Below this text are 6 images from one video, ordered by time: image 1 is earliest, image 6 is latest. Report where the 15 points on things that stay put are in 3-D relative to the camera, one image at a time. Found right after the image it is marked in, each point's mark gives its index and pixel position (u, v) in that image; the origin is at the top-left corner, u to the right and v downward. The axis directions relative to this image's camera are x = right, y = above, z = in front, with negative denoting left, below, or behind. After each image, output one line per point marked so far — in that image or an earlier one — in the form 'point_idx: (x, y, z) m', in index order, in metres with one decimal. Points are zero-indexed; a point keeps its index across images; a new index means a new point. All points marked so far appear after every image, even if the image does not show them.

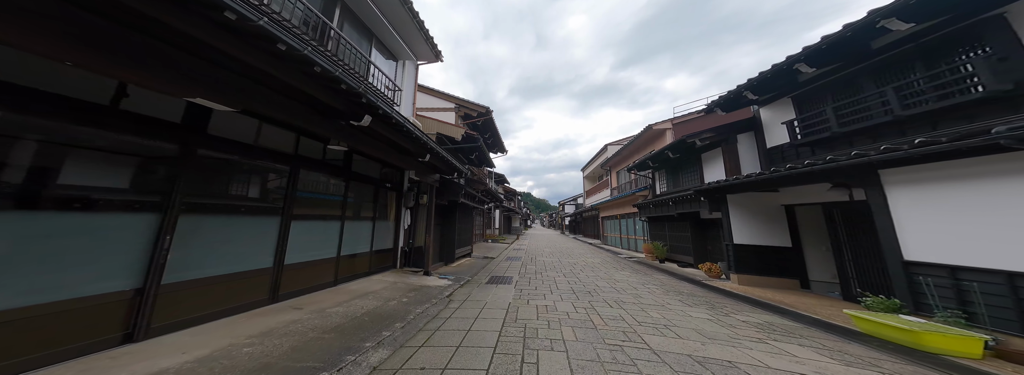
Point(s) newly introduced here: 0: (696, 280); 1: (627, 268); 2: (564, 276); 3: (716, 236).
0: (+5.3, -2.7, +7.3) m
1: (+4.4, -3.0, +9.4) m
2: (+1.7, -3.0, +8.2) m
3: (+6.8, -1.7, +8.3) m
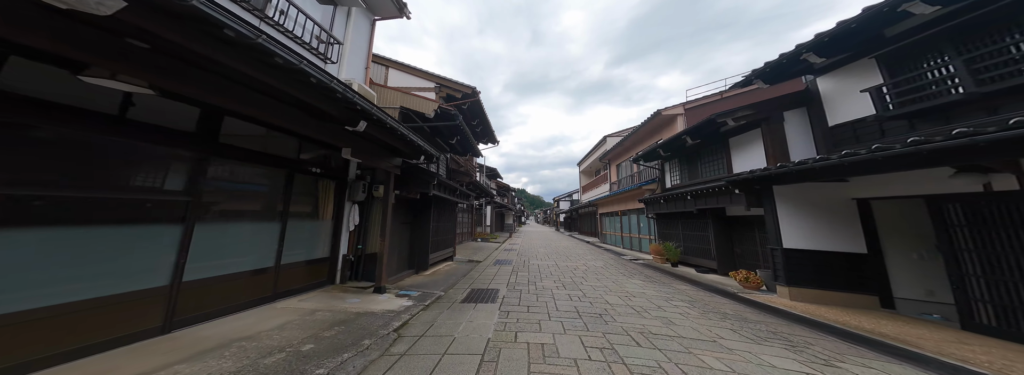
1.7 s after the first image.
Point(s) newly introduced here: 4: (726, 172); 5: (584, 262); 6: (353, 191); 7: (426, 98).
0: (+5.0, -2.4, +5.7) m
1: (+4.0, -2.7, +7.8) m
2: (+1.3, -2.7, +6.5) m
3: (+6.5, -1.4, +6.8) m
4: (+6.5, +0.4, +7.5) m
5: (+3.0, -3.0, +10.1) m
6: (-3.2, -0.2, +5.0) m
7: (-2.3, +2.3, +6.7) m
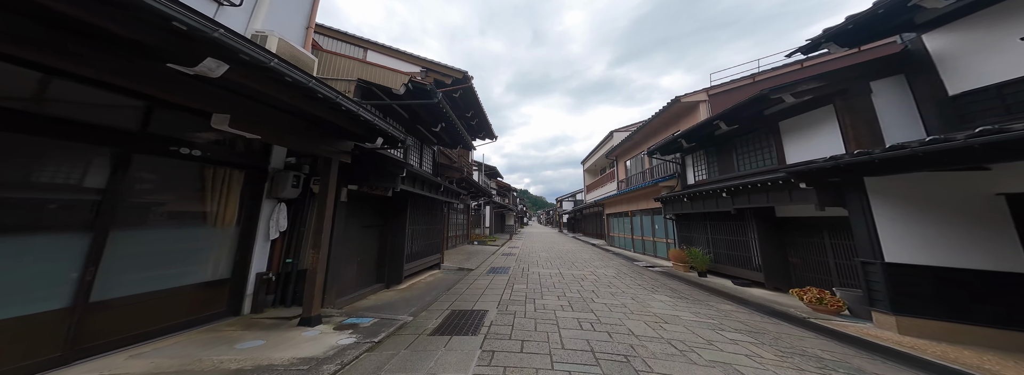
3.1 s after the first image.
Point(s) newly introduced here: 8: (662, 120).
0: (+4.8, -2.2, +4.2) m
1: (+3.9, -2.5, +6.3) m
2: (+1.1, -2.5, +5.0) m
3: (+6.3, -1.2, +5.2) m
4: (+6.3, +0.6, +5.9) m
5: (+2.9, -2.9, +8.6) m
6: (-3.4, 0.0, +3.6) m
7: (-2.5, +2.5, +5.2) m
8: (+6.7, +2.8, +10.7) m
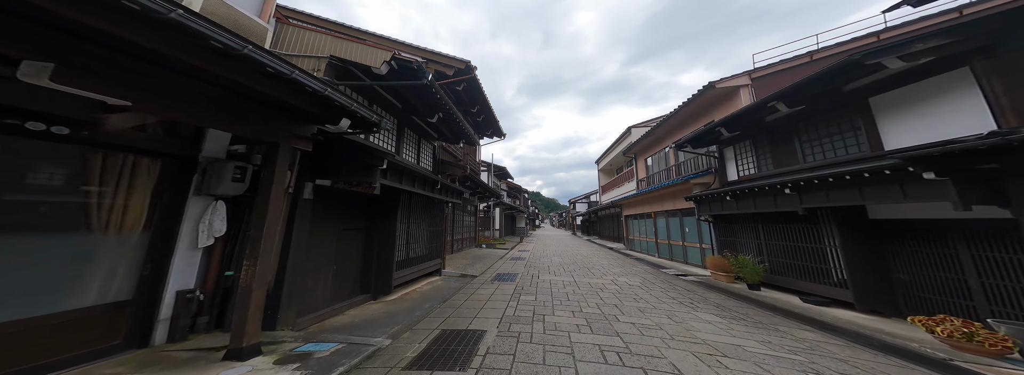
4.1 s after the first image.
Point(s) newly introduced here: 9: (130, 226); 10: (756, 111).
0: (+4.8, -2.0, +3.0) m
1: (+4.0, -2.4, +5.1) m
2: (+1.2, -2.4, +4.0) m
3: (+6.3, -1.0, +3.9) m
4: (+6.4, +0.8, +4.7) m
5: (+3.1, -2.8, +7.5) m
6: (-3.5, +0.1, +2.8) m
7: (-2.5, +2.5, +4.4) m
8: (+6.9, +3.0, +9.4) m
9: (-3.7, -0.4, +2.4) m
10: (+5.7, +1.8, +5.9) m
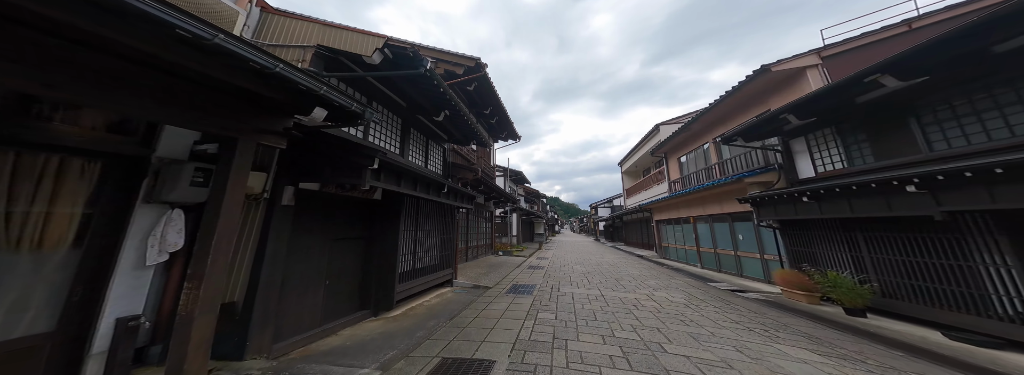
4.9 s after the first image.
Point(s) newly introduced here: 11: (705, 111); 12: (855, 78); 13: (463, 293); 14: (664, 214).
0: (+4.8, -1.9, +1.9) m
1: (+4.2, -2.3, +4.1) m
2: (+1.4, -2.4, +3.1) m
3: (+6.5, -0.9, +2.7) m
4: (+6.5, +0.9, +3.5) m
5: (+3.6, -2.8, +6.5) m
6: (-3.4, +0.1, +2.4) m
7: (-2.3, +2.5, +4.0) m
8: (+7.4, +3.0, +8.2) m
9: (-3.7, -0.4, +2.0) m
10: (+5.9, +1.9, +4.8) m
11: (+7.0, +3.1, +8.9) m
12: (+5.7, +1.9, +4.4) m
13: (-1.4, -3.0, +7.0) m
14: (+7.9, -1.3, +12.8) m
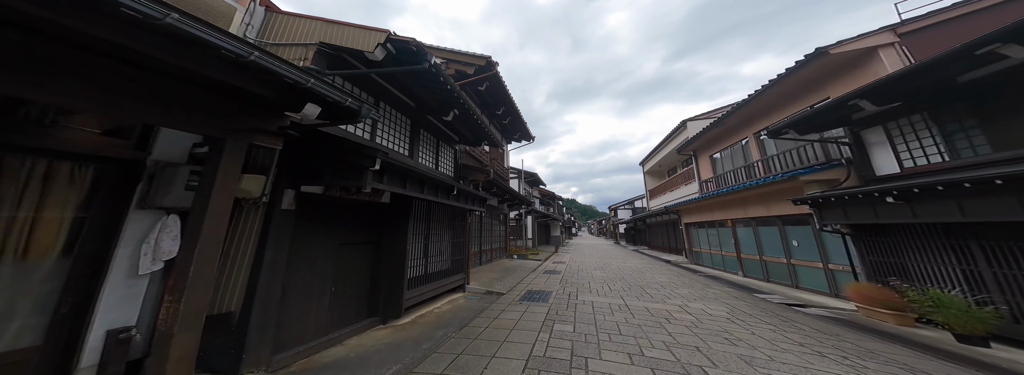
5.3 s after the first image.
0: (+4.9, -1.9, +1.2) m
1: (+4.4, -2.3, +3.5) m
2: (+1.5, -2.4, +2.7) m
3: (+6.5, -0.9, +2.0) m
4: (+6.6, +0.9, +2.8) m
5: (+3.9, -2.8, +5.9) m
6: (-3.3, 0.0, +2.3) m
7: (-2.2, +2.4, +3.8) m
8: (+7.8, +3.0, +7.4) m
9: (-3.7, -0.4, +1.9) m
10: (+6.1, +1.9, +4.1) m
11: (+7.4, +3.0, +8.2) m
12: (+5.8, +2.0, +3.7) m
13: (-1.0, -3.1, +6.8) m
14: (+8.6, -1.4, +11.9) m
